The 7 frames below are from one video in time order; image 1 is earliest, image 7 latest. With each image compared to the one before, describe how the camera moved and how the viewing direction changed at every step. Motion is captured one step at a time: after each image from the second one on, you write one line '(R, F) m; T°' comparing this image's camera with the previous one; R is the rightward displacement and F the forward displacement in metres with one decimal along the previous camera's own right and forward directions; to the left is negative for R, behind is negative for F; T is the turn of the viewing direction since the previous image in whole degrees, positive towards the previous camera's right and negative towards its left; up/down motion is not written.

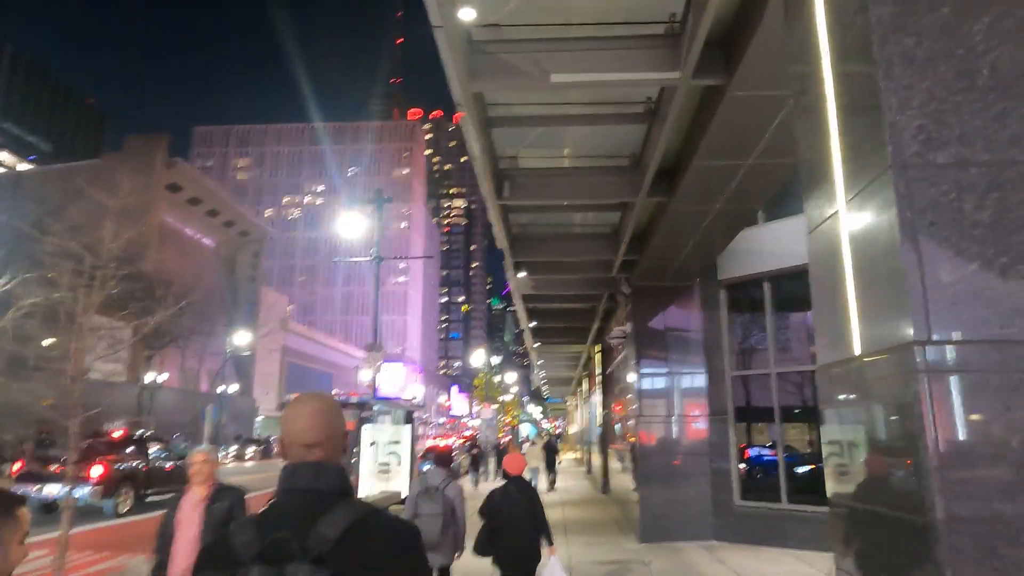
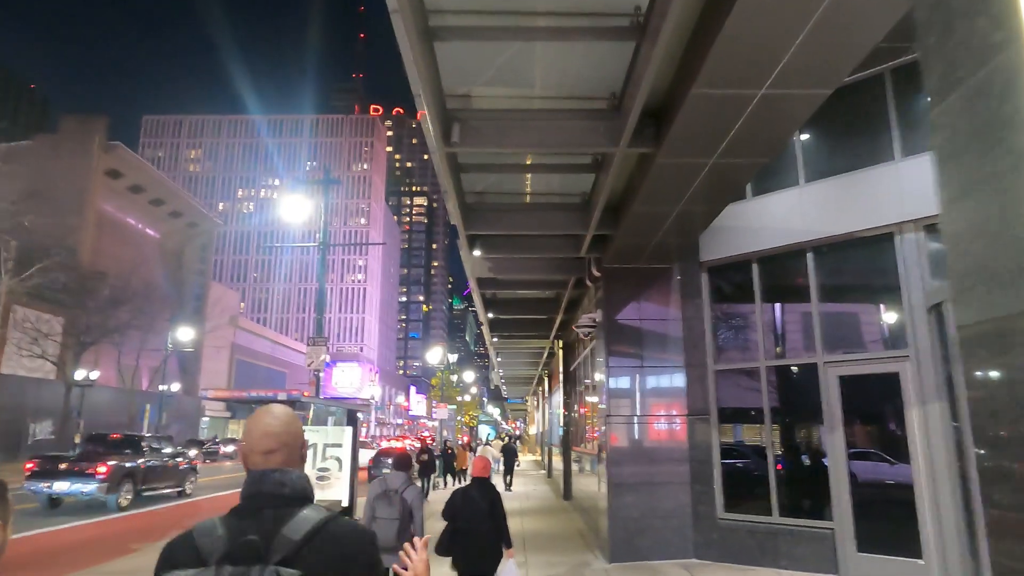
(+0.1, +1.7) m; +3°
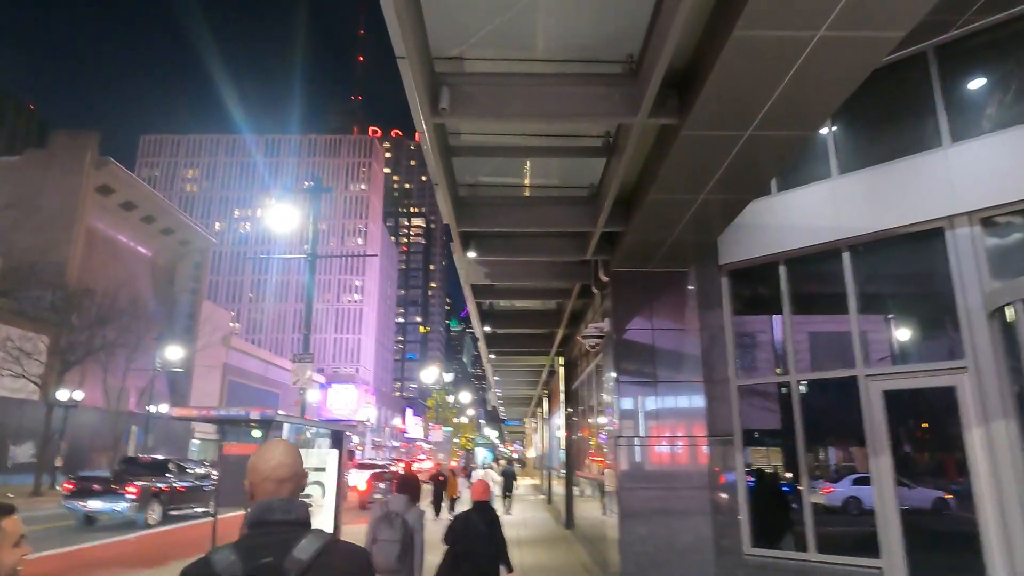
(0.0, +1.1) m; 0°
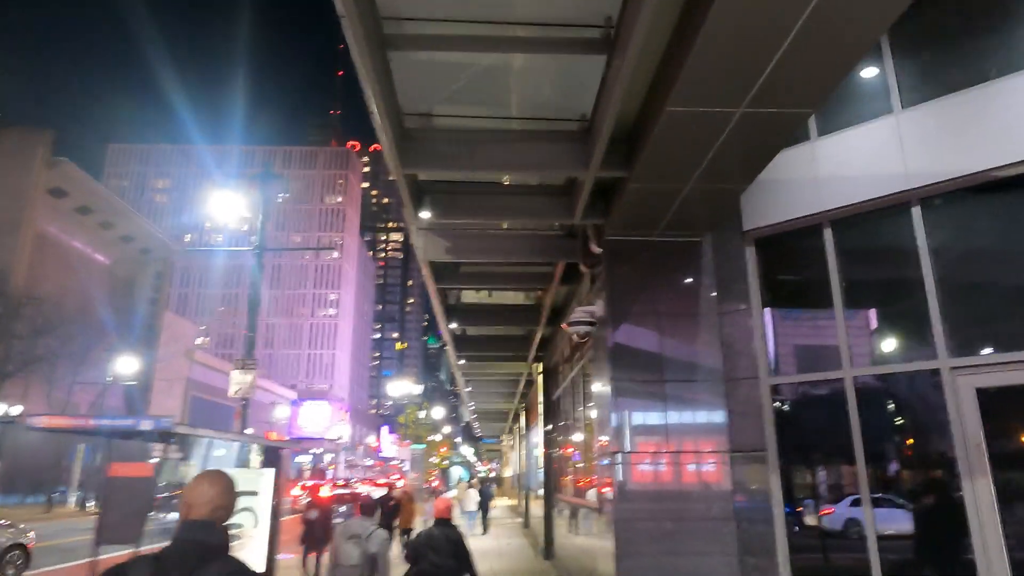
(+0.2, +2.3) m; +2°
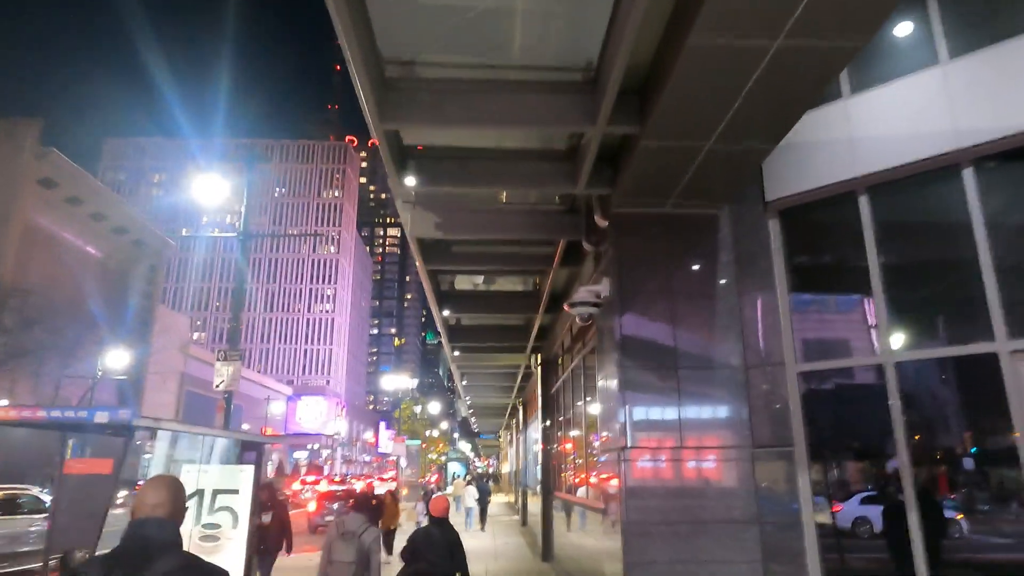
(0.0, +0.8) m; 0°
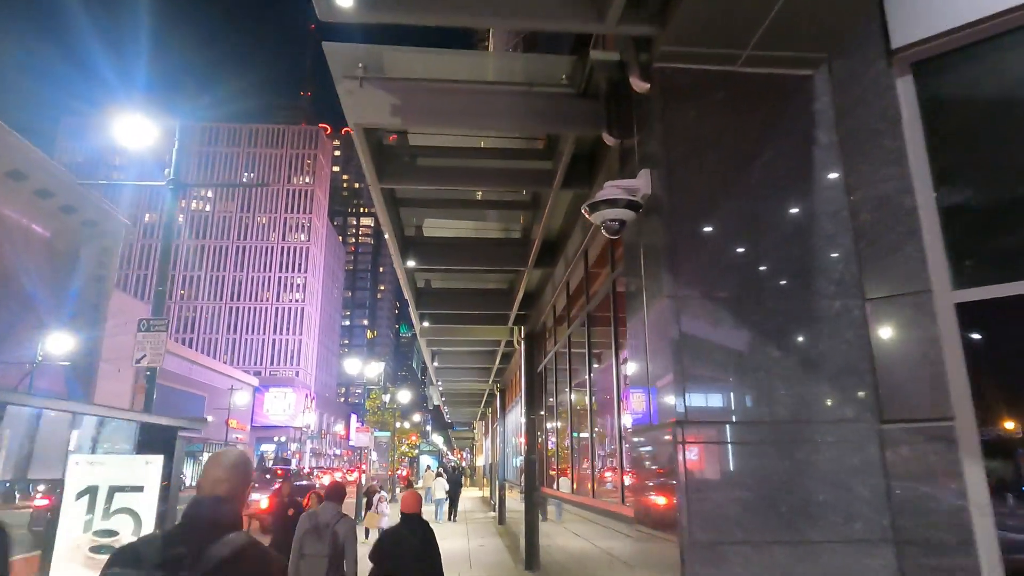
(-0.1, +2.4) m; +2°
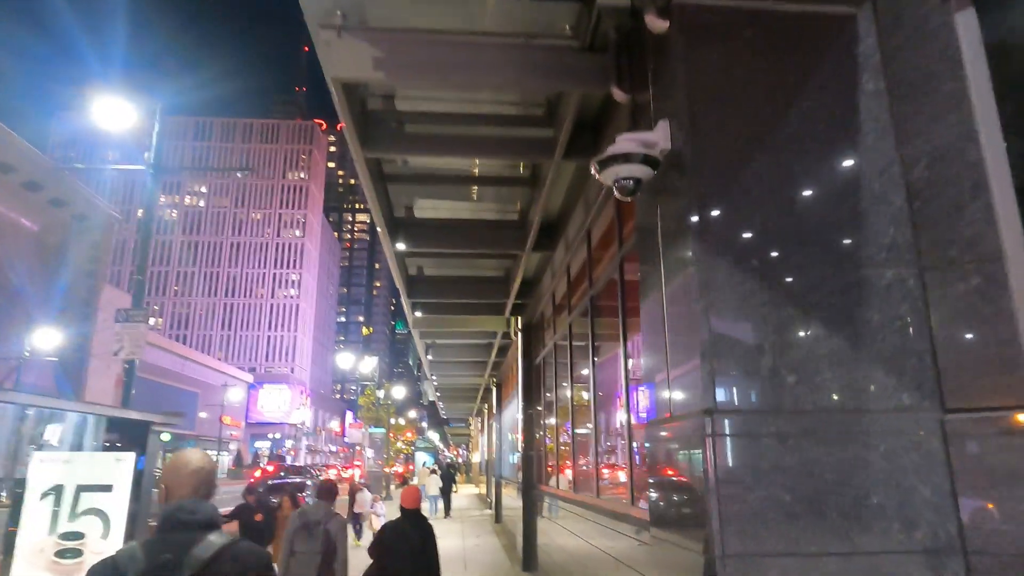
(0.0, +0.6) m; 0°
